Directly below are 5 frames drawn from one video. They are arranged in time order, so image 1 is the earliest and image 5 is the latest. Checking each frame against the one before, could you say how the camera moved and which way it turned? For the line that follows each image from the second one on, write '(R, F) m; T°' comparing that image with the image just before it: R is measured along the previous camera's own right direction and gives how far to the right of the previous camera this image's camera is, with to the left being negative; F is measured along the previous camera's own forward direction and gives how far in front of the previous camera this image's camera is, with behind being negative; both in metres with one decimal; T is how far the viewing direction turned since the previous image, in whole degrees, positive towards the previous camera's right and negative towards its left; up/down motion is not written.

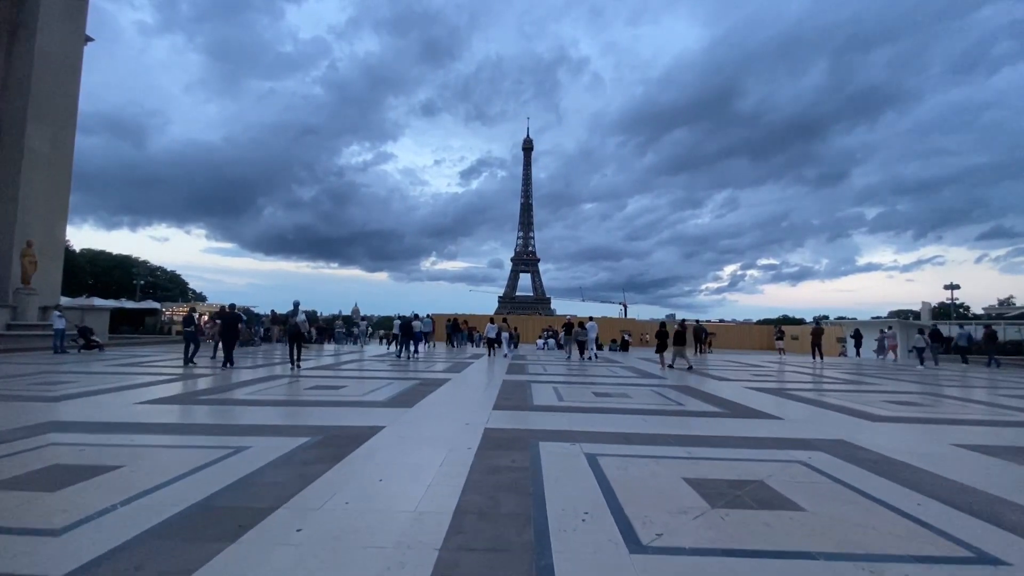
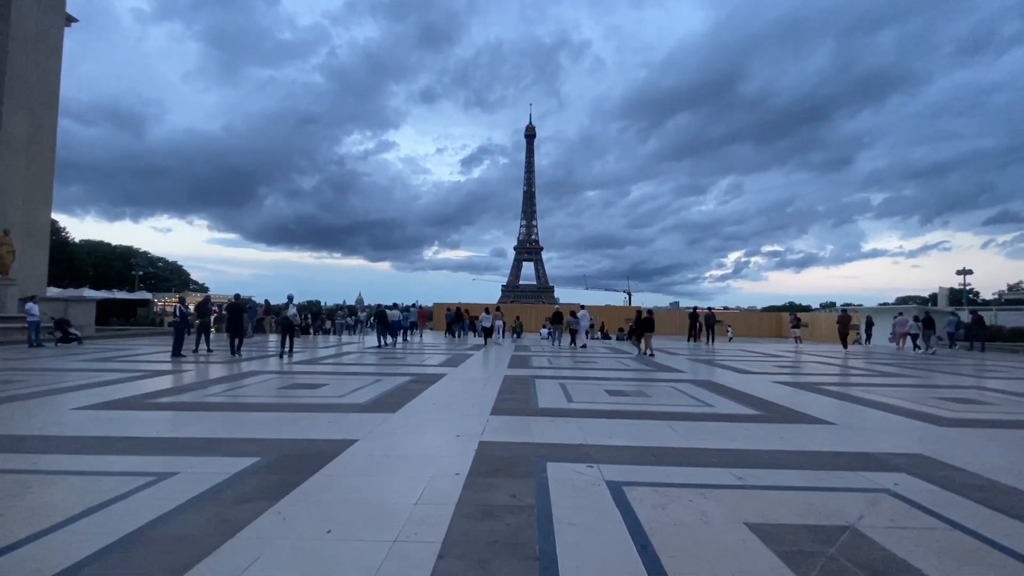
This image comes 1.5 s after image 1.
(0.0, +1.4) m; 0°
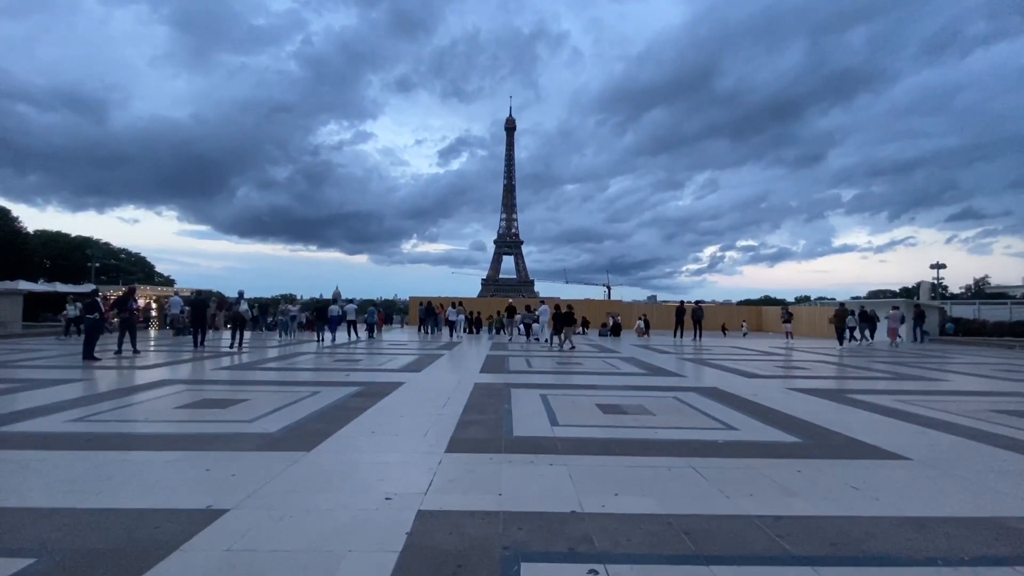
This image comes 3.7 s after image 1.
(+0.2, +2.0) m; +2°
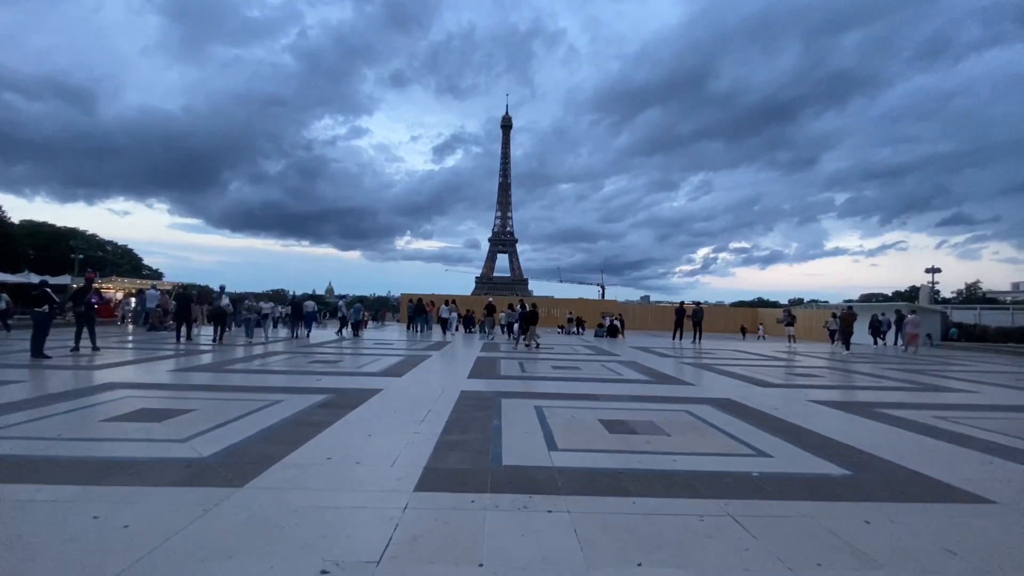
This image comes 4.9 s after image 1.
(0.0, +1.1) m; +1°
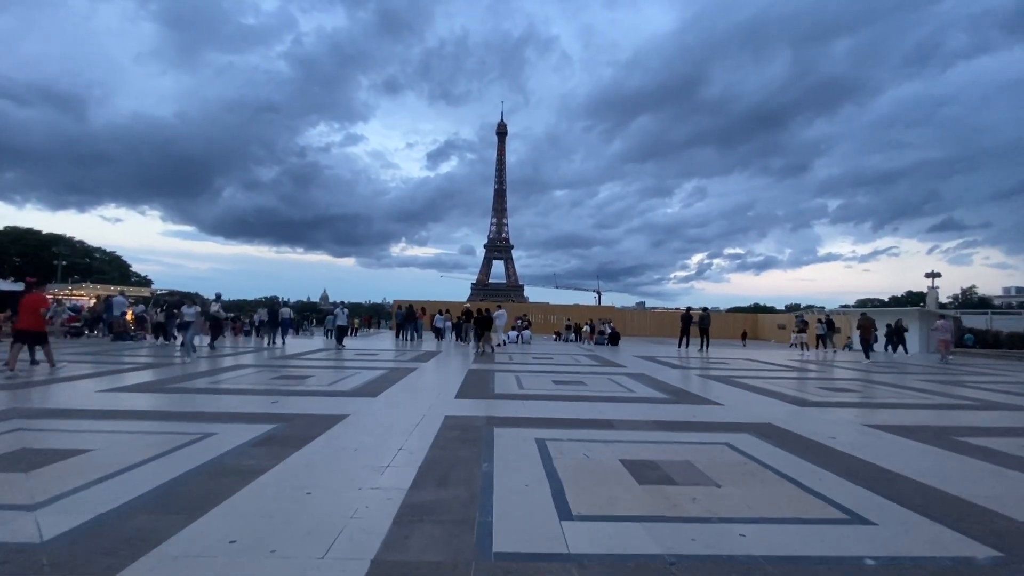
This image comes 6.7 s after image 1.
(0.0, +1.6) m; +1°
